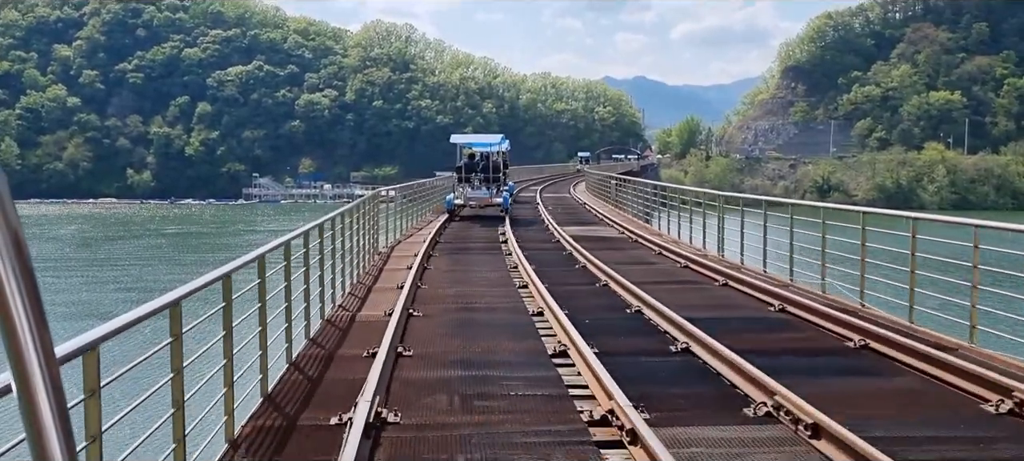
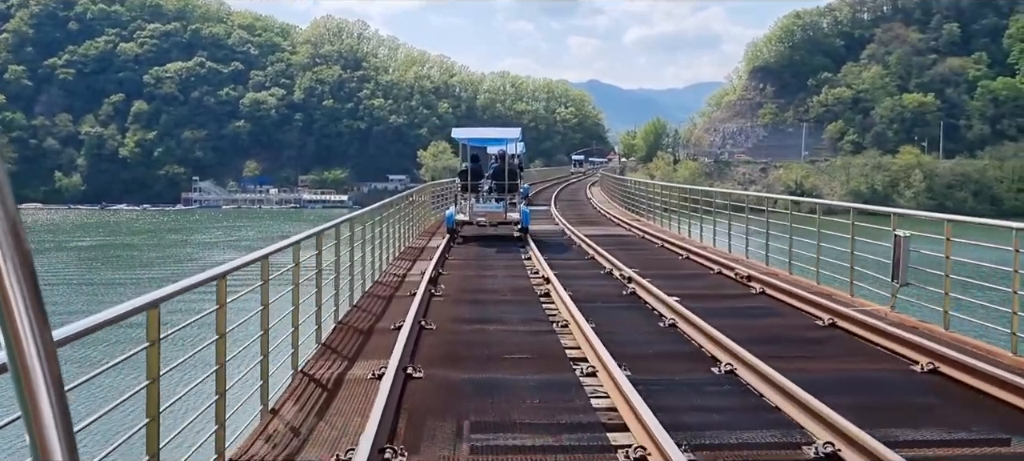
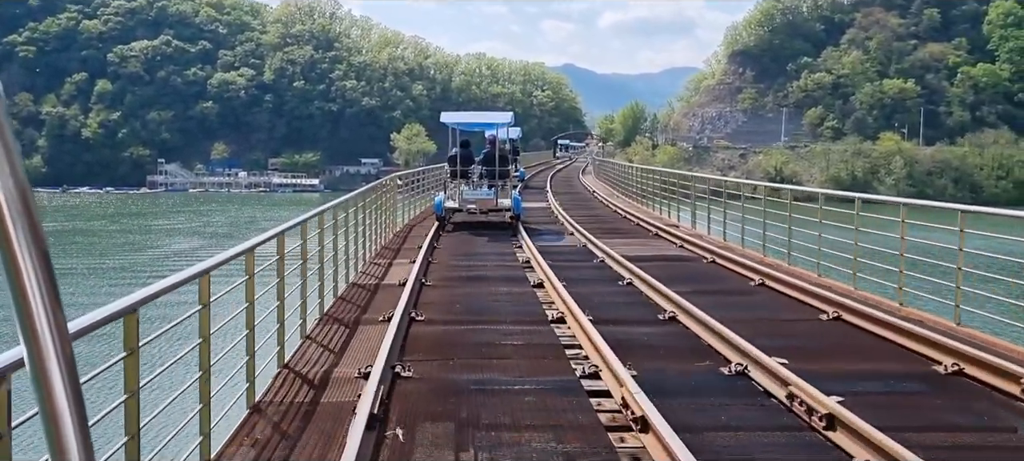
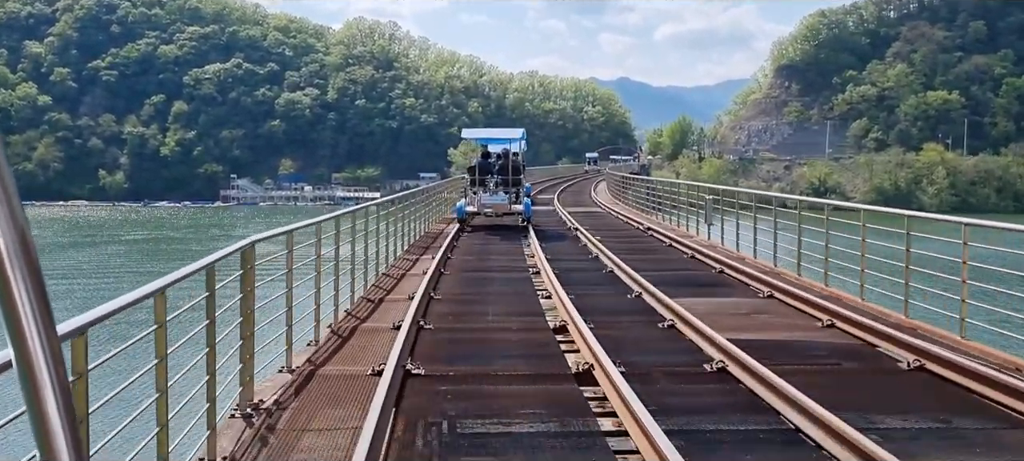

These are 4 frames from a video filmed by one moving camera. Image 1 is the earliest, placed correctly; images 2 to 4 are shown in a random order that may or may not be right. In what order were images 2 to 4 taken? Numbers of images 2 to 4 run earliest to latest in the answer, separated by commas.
4, 2, 3
